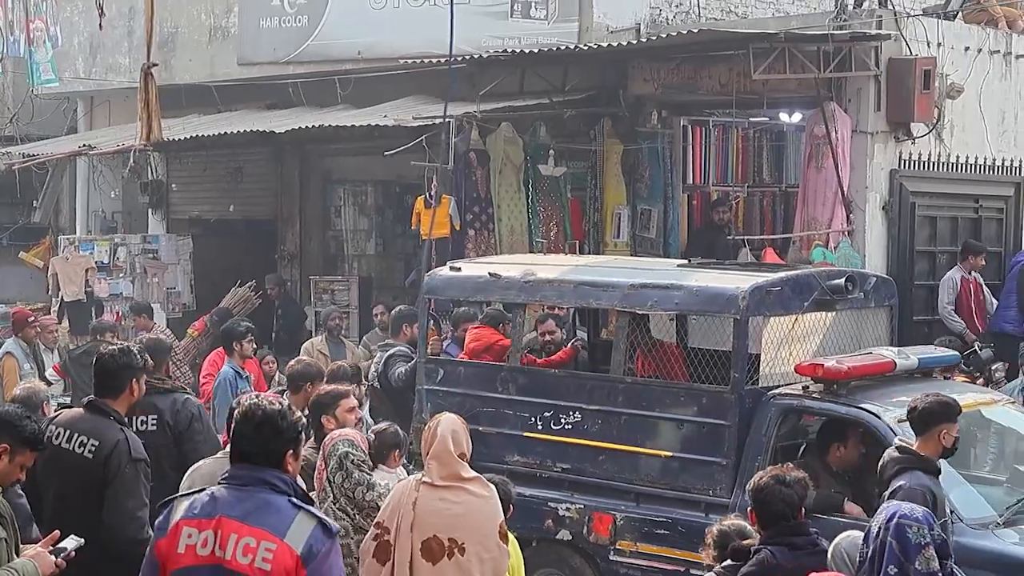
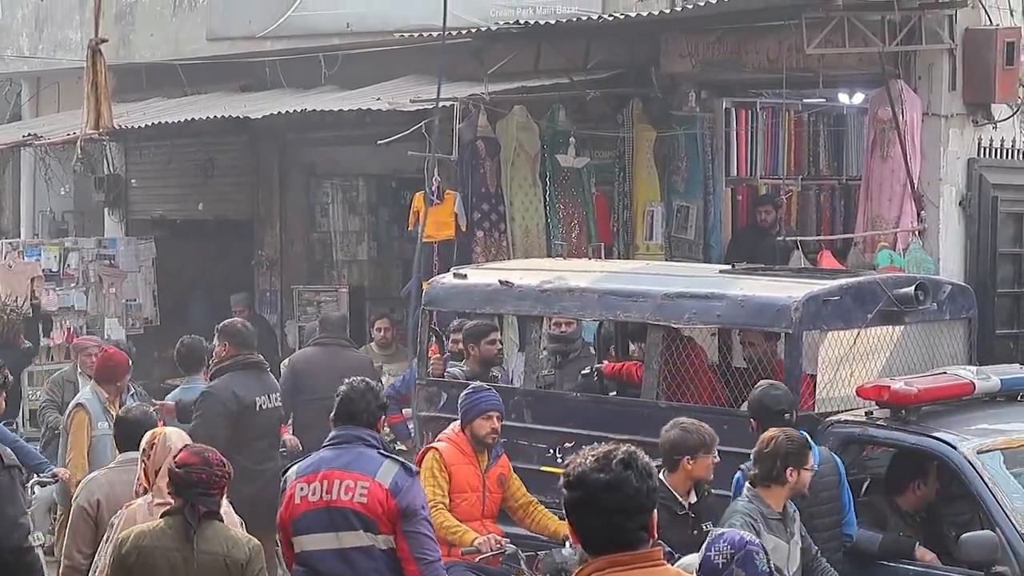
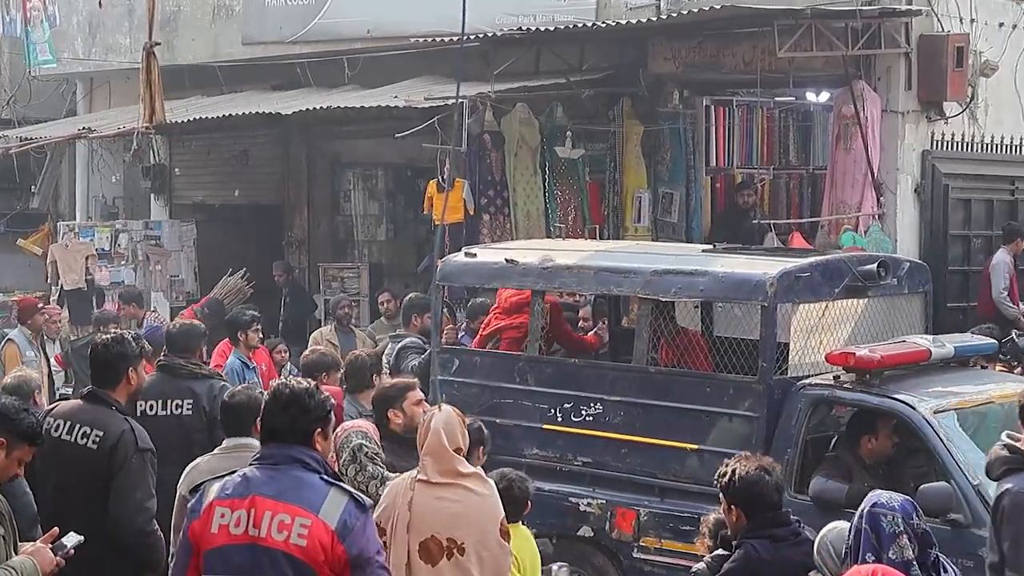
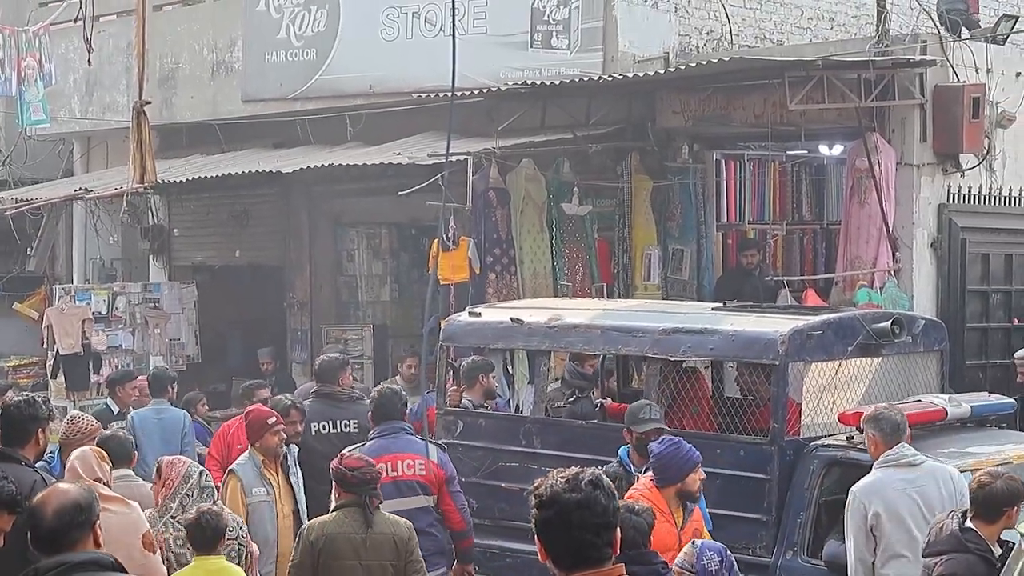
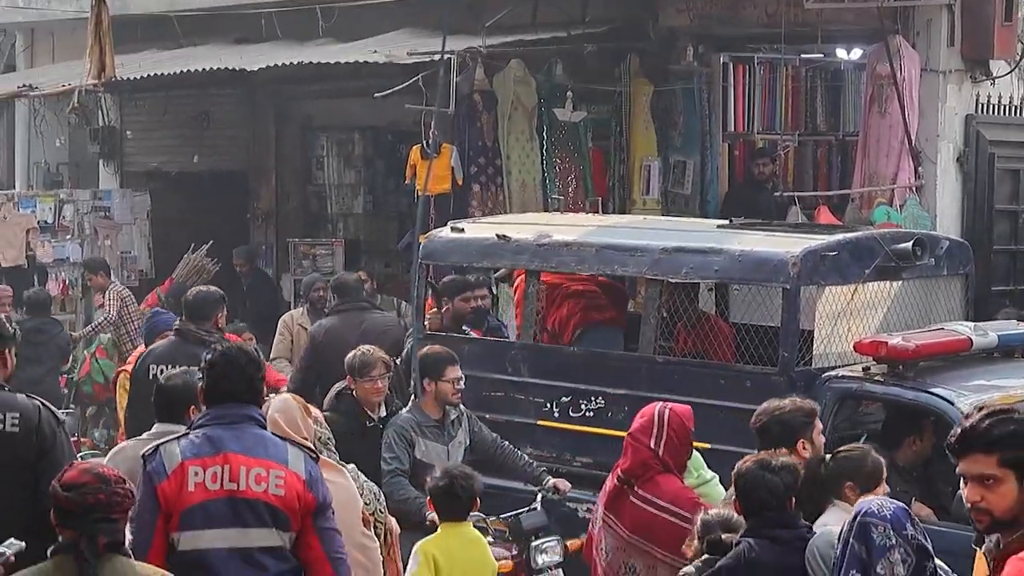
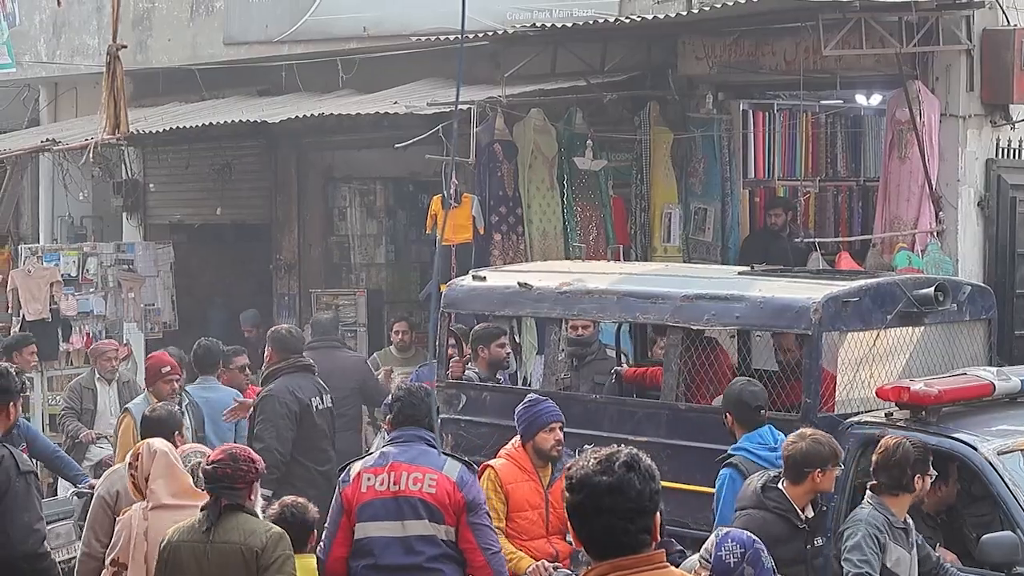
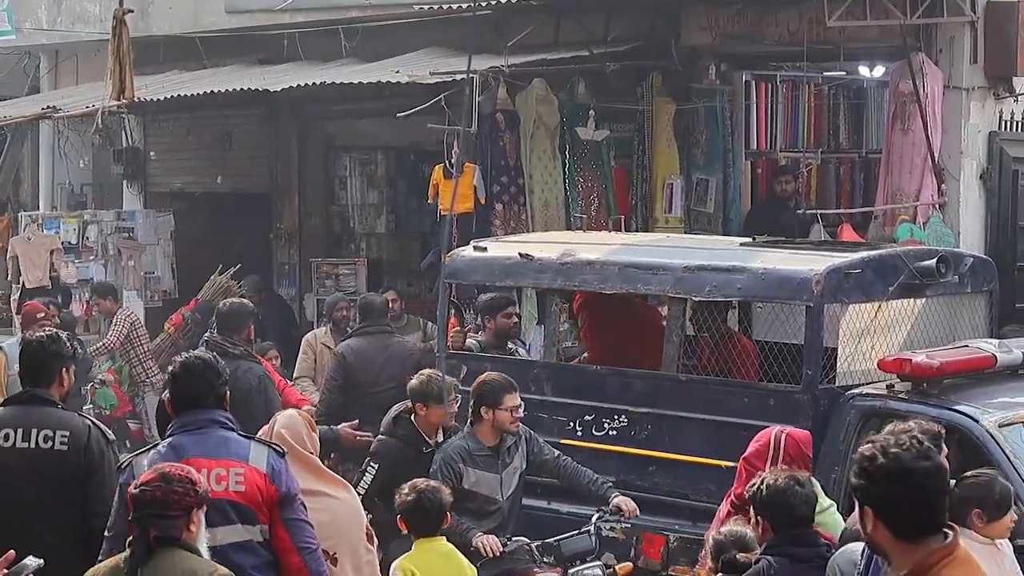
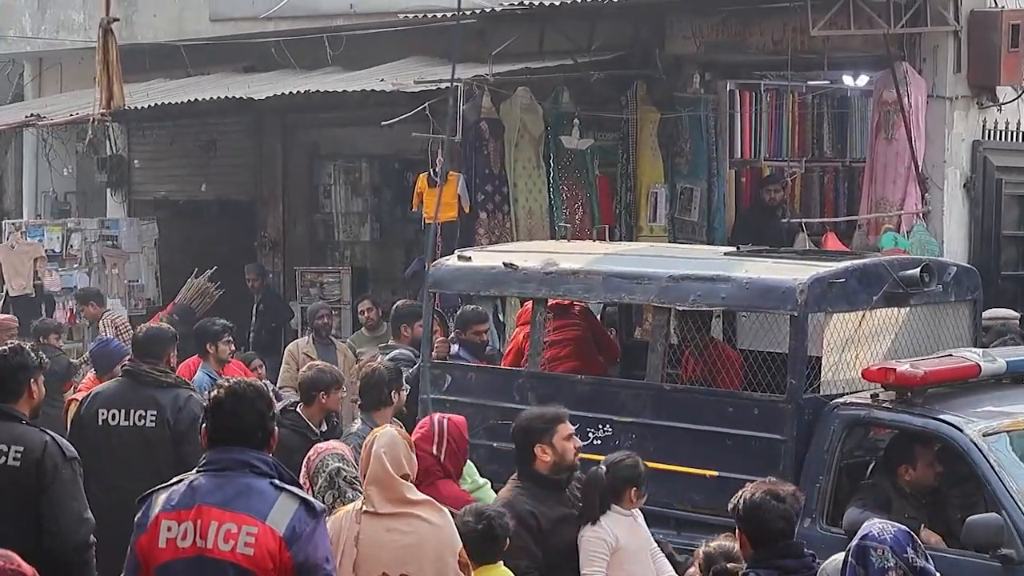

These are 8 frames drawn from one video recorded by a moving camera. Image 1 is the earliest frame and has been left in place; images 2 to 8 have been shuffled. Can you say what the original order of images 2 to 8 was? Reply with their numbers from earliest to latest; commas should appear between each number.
3, 8, 5, 7, 2, 6, 4
